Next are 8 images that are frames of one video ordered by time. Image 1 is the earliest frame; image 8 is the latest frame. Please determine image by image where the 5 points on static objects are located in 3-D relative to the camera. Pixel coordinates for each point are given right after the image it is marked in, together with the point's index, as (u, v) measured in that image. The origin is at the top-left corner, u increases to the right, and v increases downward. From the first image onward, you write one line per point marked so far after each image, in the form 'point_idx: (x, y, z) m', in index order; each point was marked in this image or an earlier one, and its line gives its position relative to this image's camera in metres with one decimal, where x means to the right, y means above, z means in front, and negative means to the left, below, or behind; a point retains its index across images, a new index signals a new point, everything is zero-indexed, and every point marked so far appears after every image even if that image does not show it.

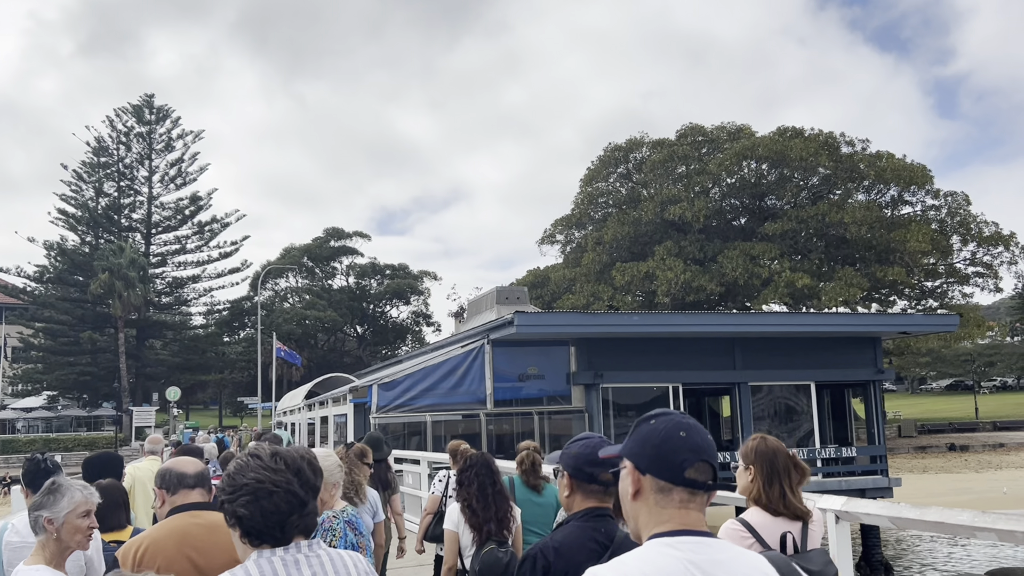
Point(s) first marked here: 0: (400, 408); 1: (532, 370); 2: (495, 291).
0: (-1.5, -1.6, +12.2) m
1: (+0.3, -1.2, +13.3) m
2: (-0.4, -0.1, +17.2) m
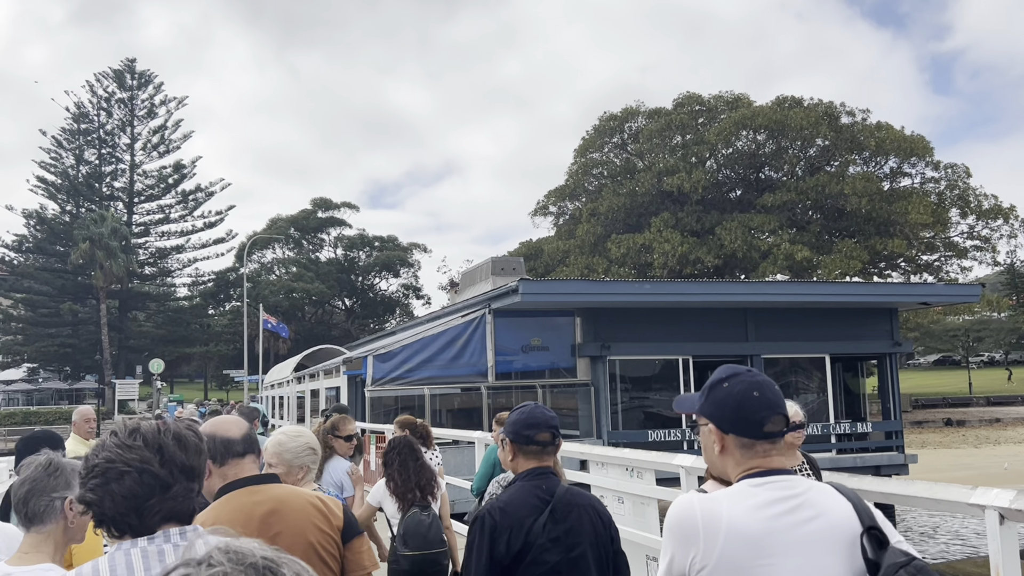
0: (-1.4, -1.2, +11.5) m
1: (+0.3, -0.7, +12.6) m
2: (-0.4, +0.4, +16.5) m
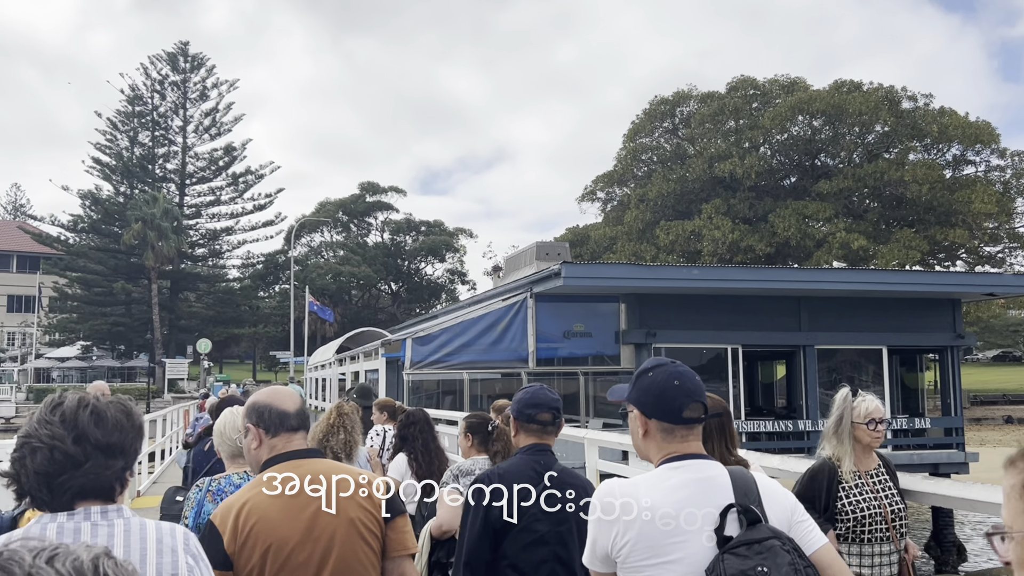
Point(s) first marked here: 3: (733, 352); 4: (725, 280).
0: (-0.9, -0.9, +11.2) m
1: (+0.9, -0.5, +12.2) m
2: (+0.4, +0.7, +16.1) m
3: (+3.1, -0.9, +12.7) m
4: (+2.8, +0.1, +11.8) m
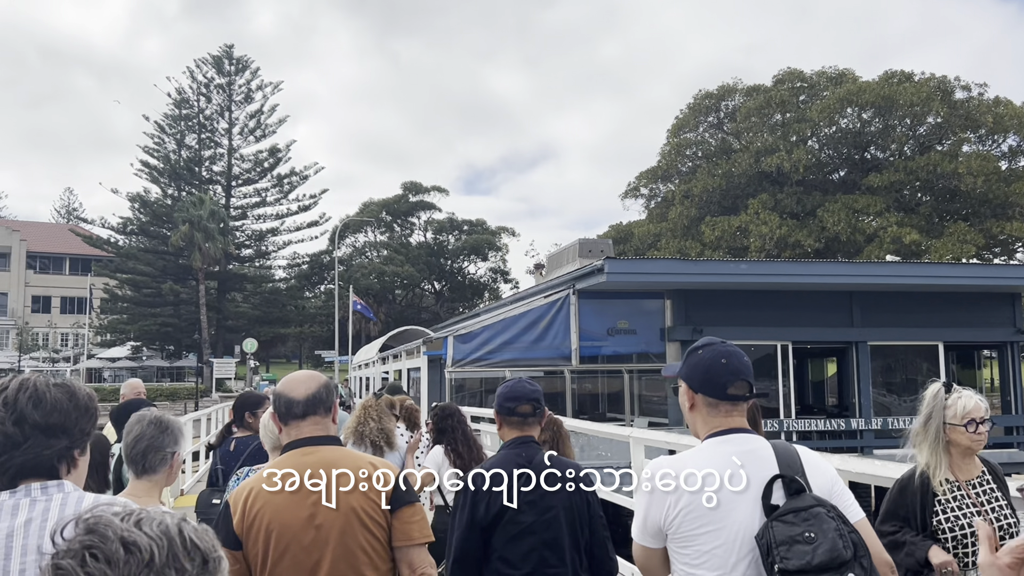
0: (-0.4, -0.9, +11.0) m
1: (+1.4, -0.5, +11.9) m
2: (+1.1, +0.8, +15.9) m
3: (+3.7, -0.8, +12.4) m
4: (+3.3, +0.2, +11.4) m
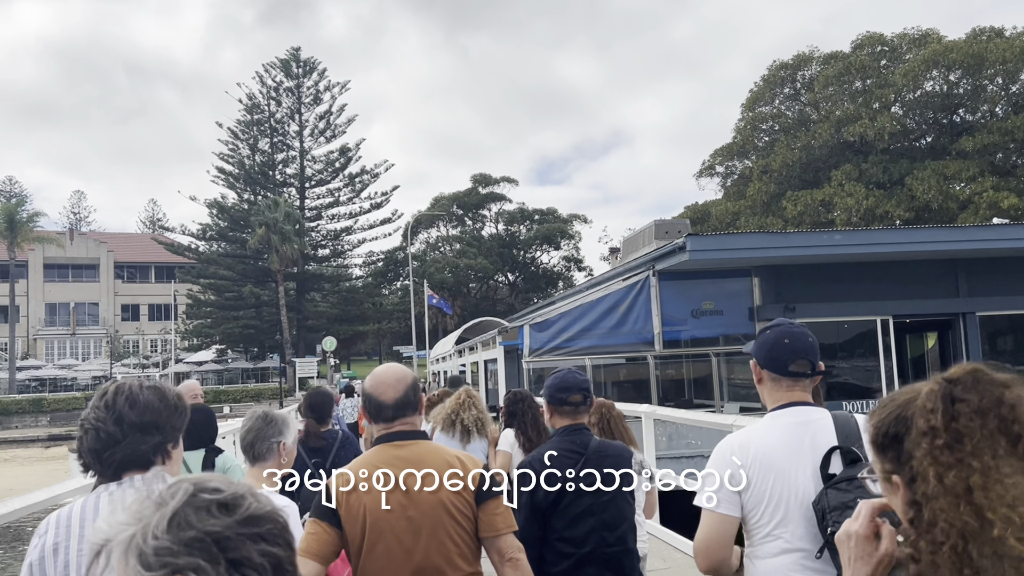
0: (+0.5, -0.7, +10.5) m
1: (+2.4, -0.2, +11.3) m
2: (+2.4, +1.1, +15.2) m
3: (+4.7, -0.5, +11.5) m
4: (+4.2, +0.5, +10.7) m
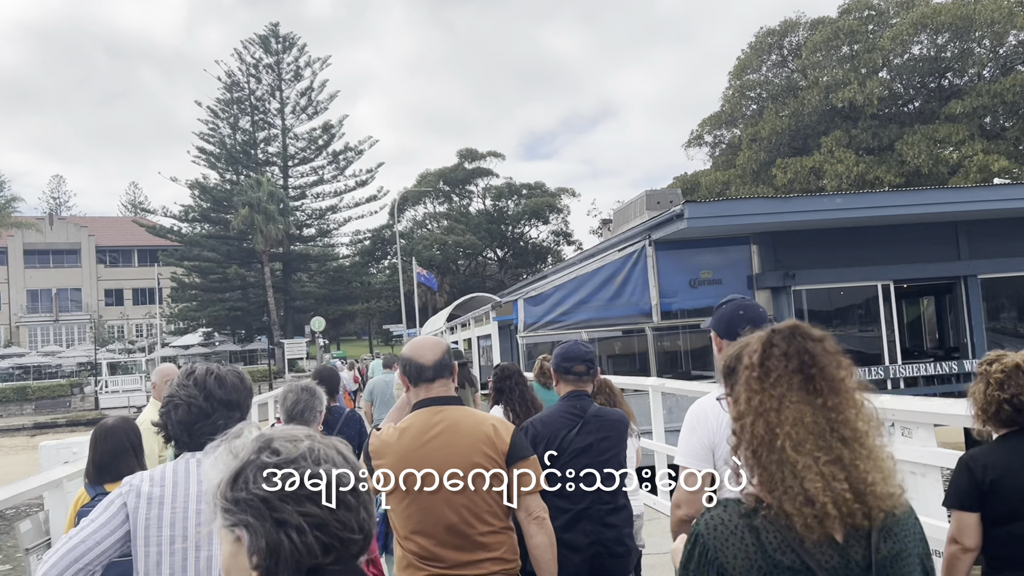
0: (+0.4, -0.4, +10.2) m
1: (+2.3, +0.2, +11.0) m
2: (+2.2, +1.5, +14.9) m
3: (+4.6, 0.0, +11.3) m
4: (+4.1, +0.9, +10.4) m
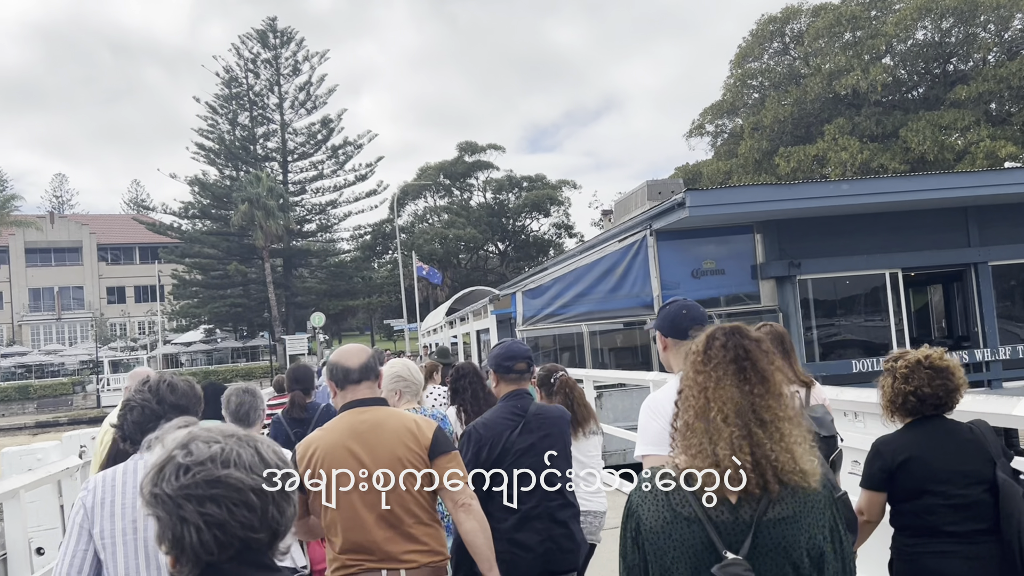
0: (+0.4, -0.3, +10.0) m
1: (+2.3, +0.3, +10.7) m
2: (+2.2, +1.7, +14.6) m
3: (+4.6, +0.1, +11.0) m
4: (+4.1, +1.0, +10.1) m
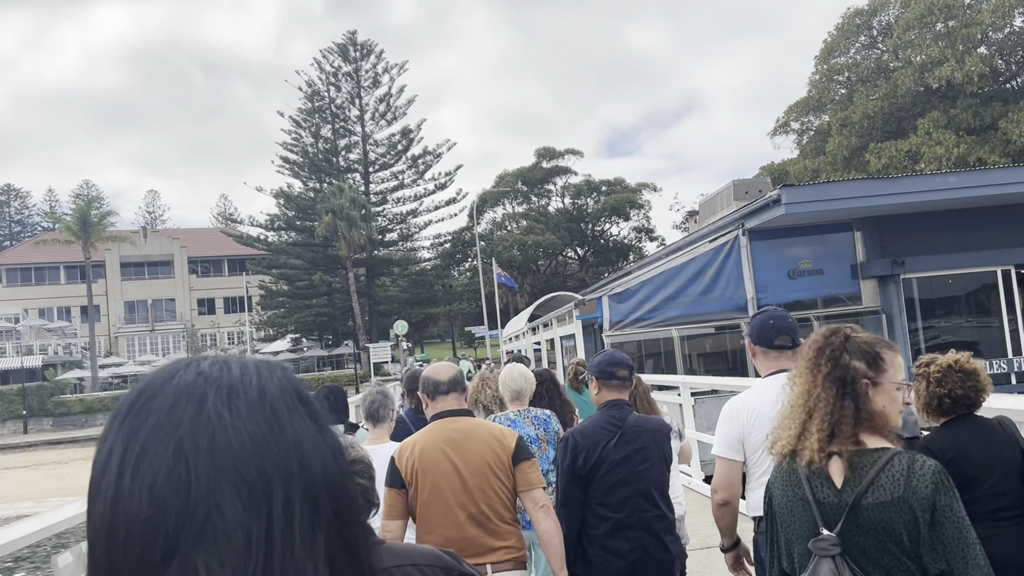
0: (+1.4, -0.4, +9.7) m
1: (+3.3, +0.3, +10.3) m
2: (+3.5, +1.6, +14.2) m
3: (+5.6, +0.1, +10.4) m
4: (+5.0, +1.1, +9.5) m
